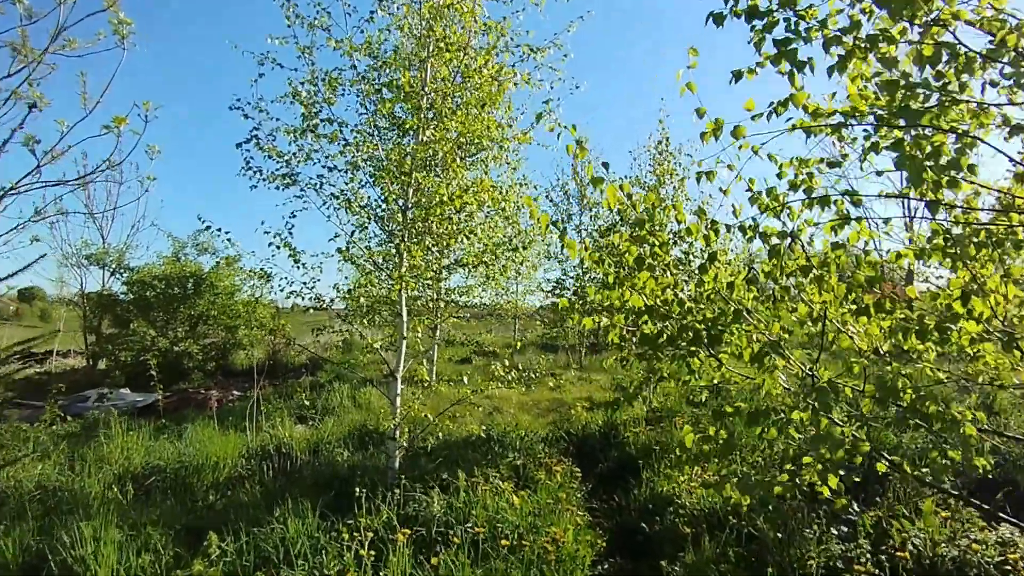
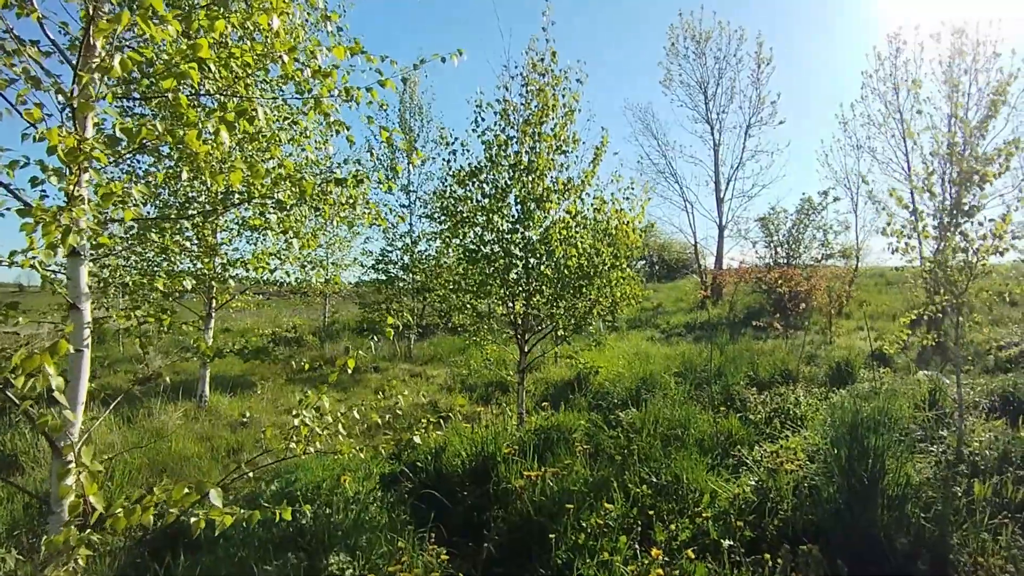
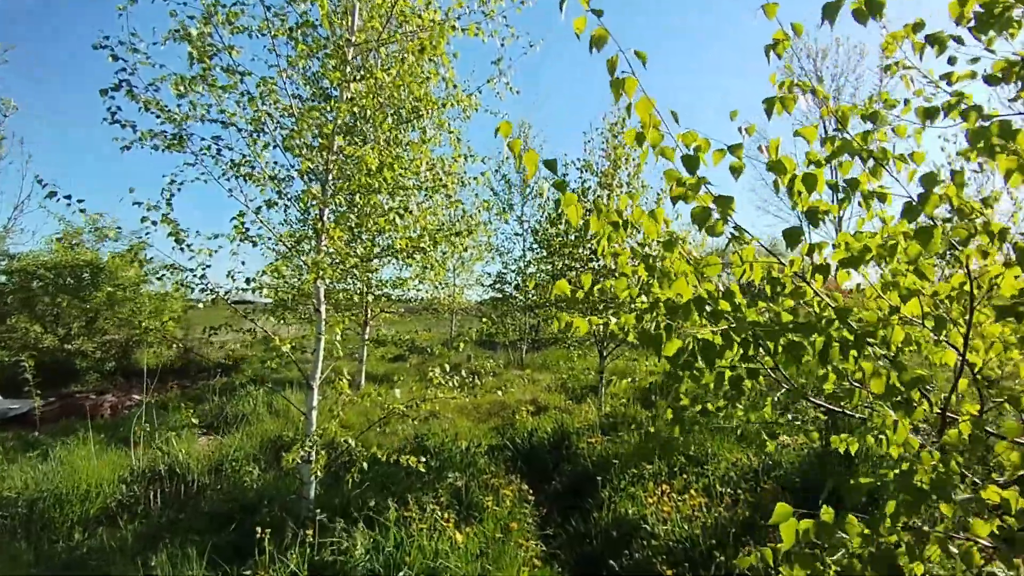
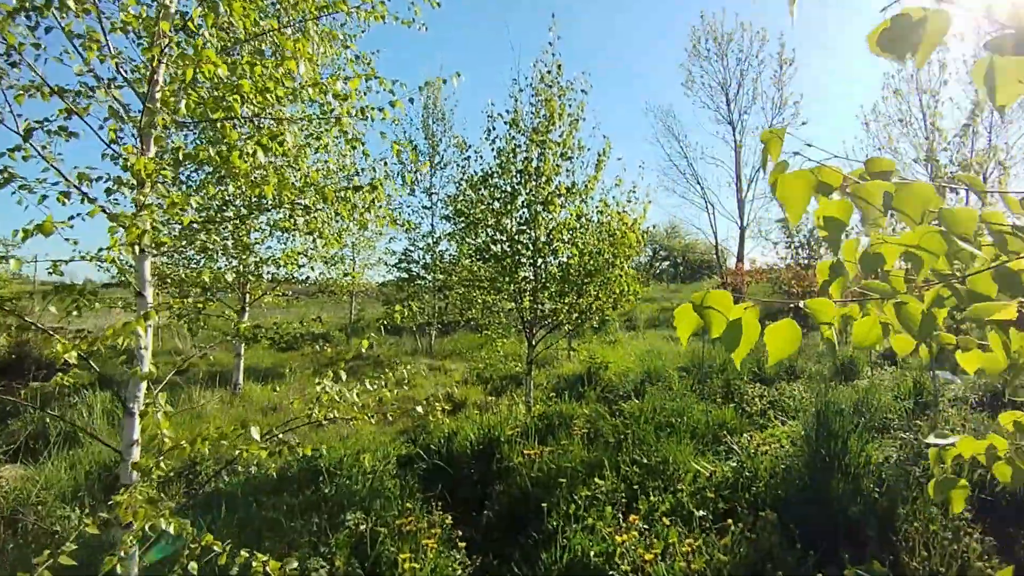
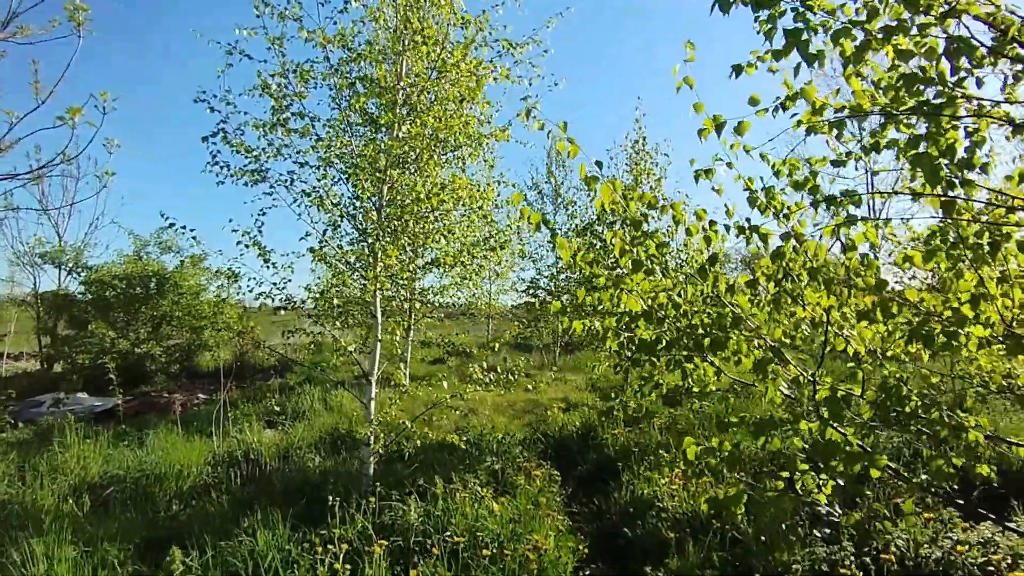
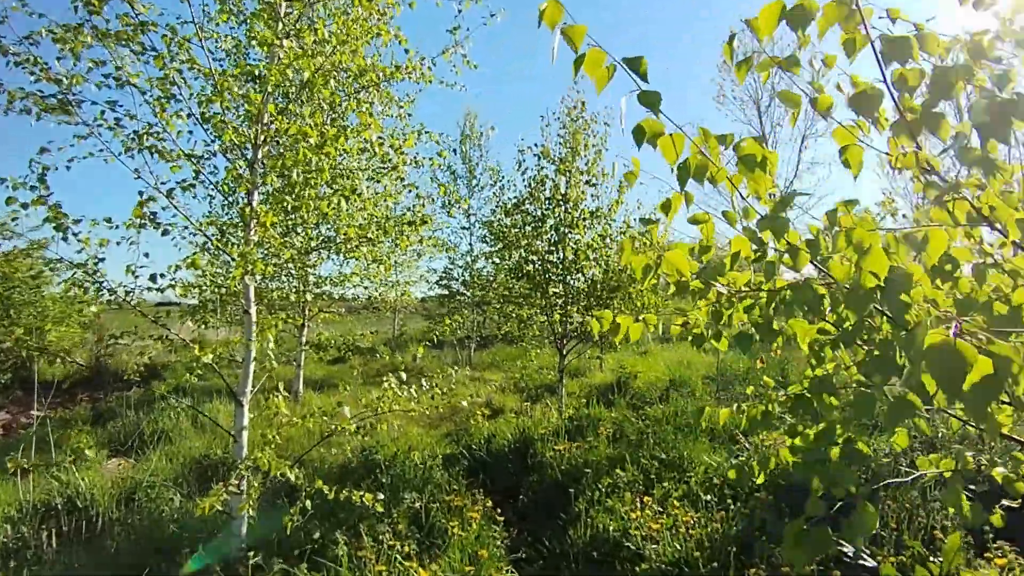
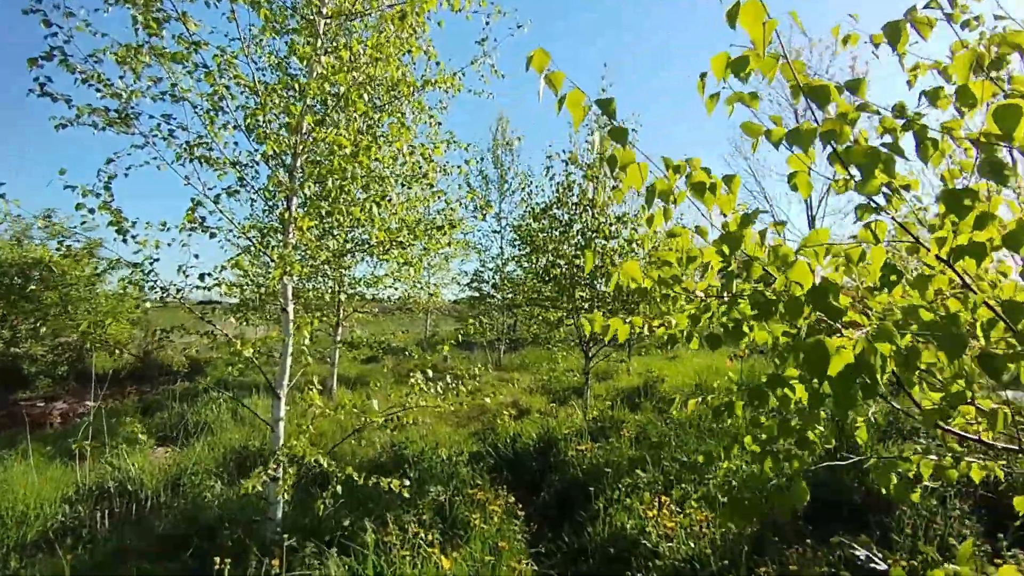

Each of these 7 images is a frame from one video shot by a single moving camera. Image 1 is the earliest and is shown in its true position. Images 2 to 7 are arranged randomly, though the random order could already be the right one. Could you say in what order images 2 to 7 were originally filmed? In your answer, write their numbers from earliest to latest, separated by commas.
5, 3, 7, 6, 4, 2
